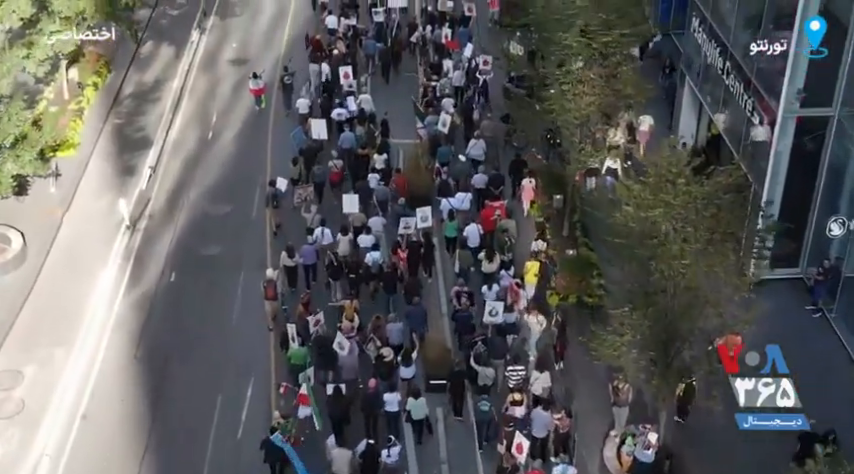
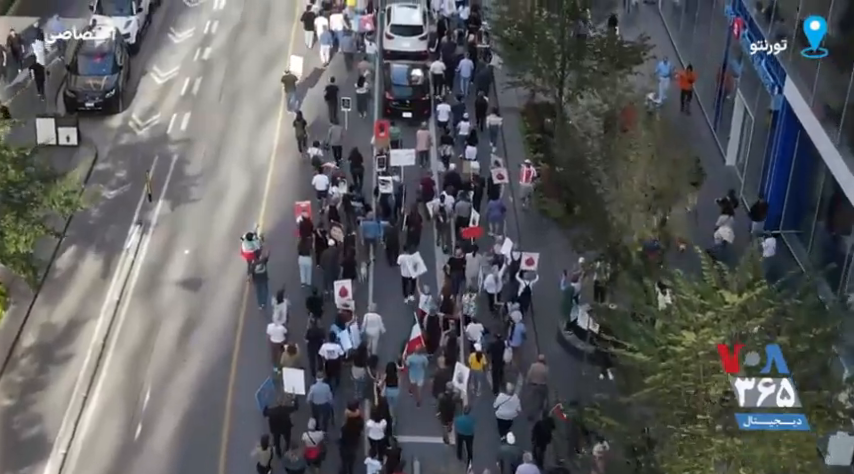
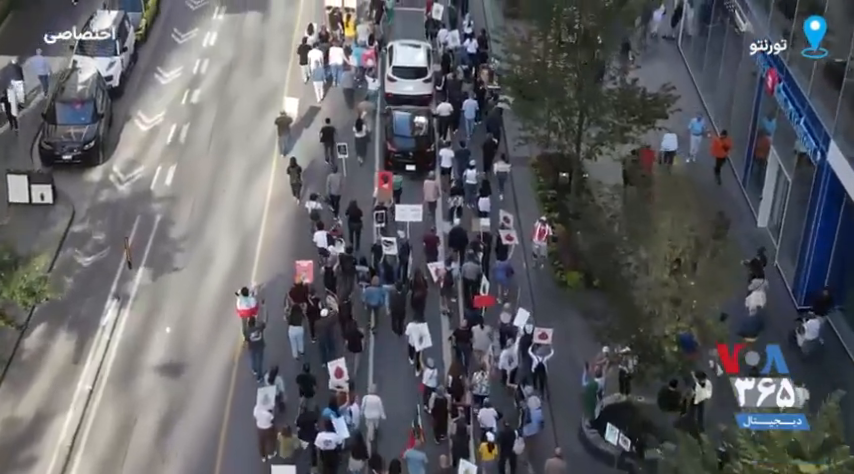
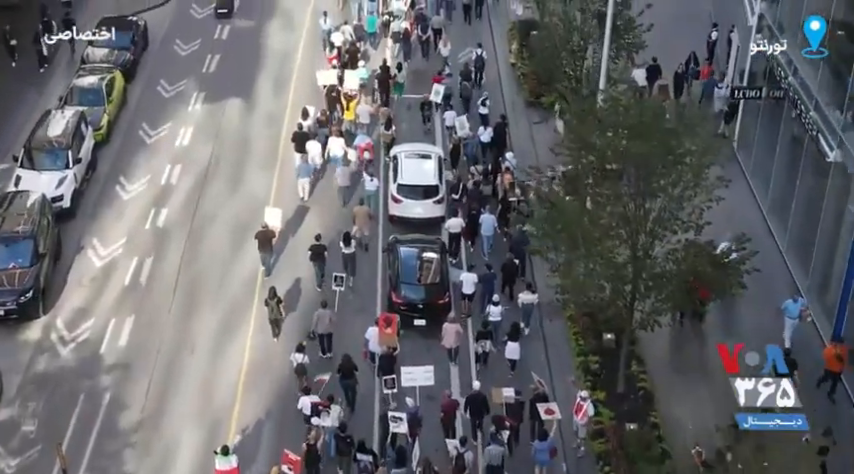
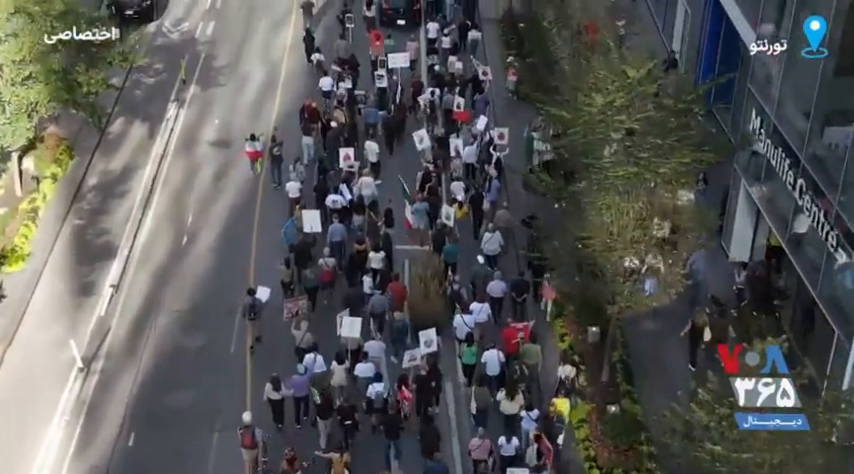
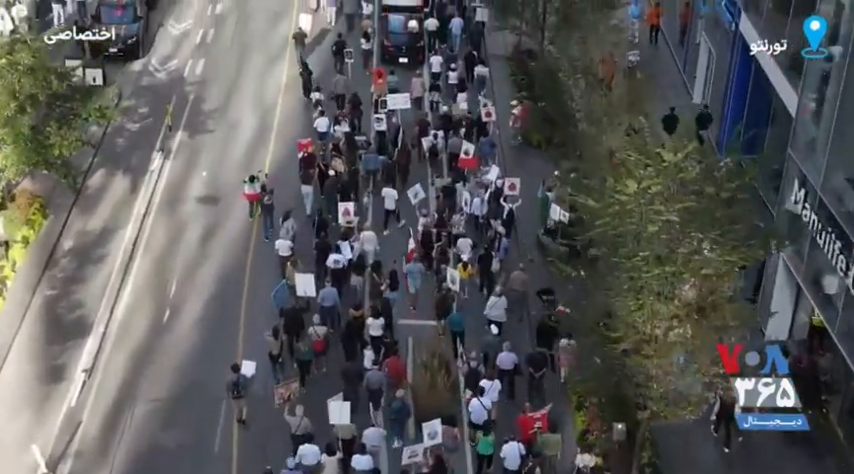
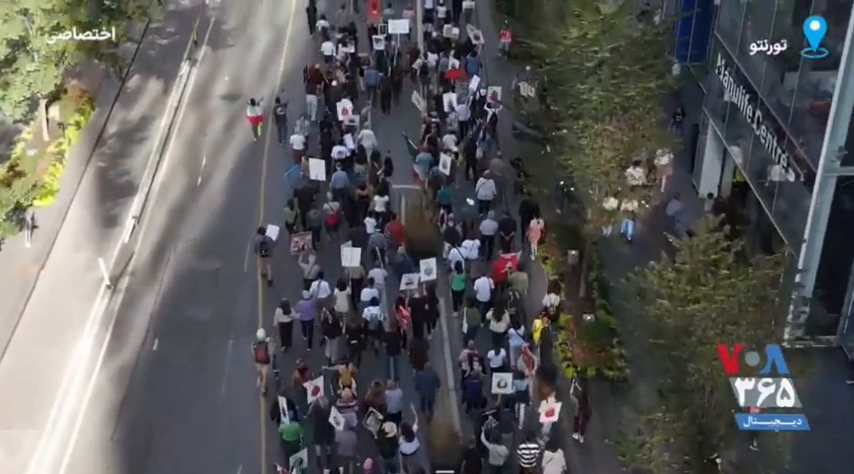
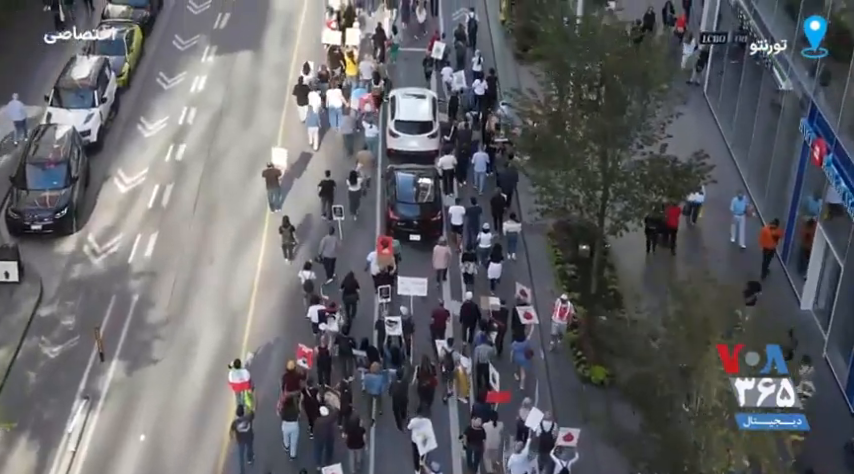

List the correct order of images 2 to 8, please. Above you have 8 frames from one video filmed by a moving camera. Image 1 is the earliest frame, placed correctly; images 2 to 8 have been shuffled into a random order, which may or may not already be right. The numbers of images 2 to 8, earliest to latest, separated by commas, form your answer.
7, 5, 6, 2, 3, 8, 4
